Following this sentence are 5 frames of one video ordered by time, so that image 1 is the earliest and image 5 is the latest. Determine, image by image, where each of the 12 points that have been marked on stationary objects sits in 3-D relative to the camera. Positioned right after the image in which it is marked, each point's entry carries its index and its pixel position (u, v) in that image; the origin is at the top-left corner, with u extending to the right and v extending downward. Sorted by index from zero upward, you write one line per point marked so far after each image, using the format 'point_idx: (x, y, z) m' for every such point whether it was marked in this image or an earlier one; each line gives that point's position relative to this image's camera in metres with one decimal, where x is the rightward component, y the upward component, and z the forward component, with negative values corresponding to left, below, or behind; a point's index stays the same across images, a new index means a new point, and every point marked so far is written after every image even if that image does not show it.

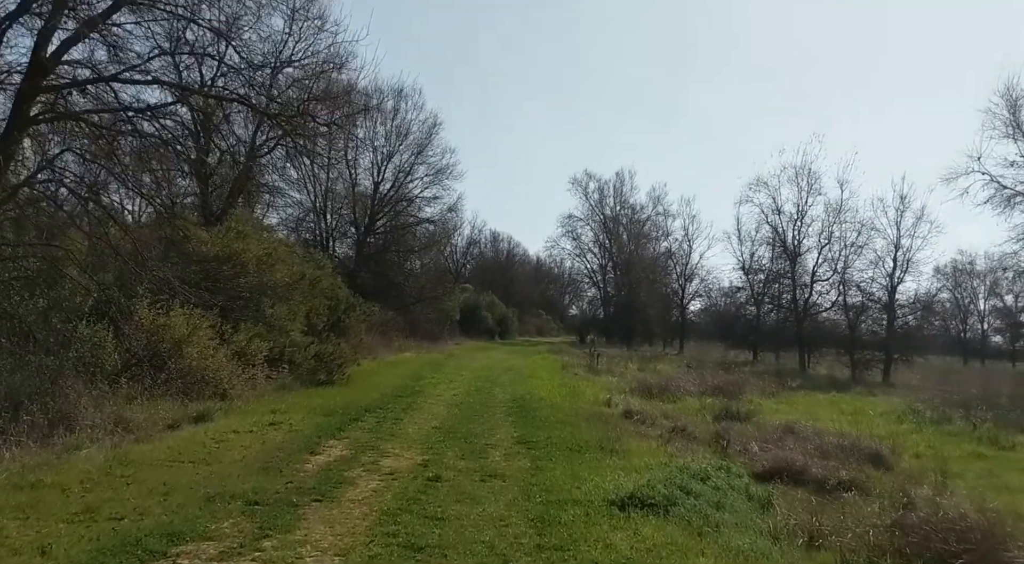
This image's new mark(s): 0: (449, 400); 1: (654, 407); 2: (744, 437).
0: (-1.4, -2.7, +18.7) m
1: (+3.4, -3.0, +19.9) m
2: (+4.2, -2.8, +15.2) m
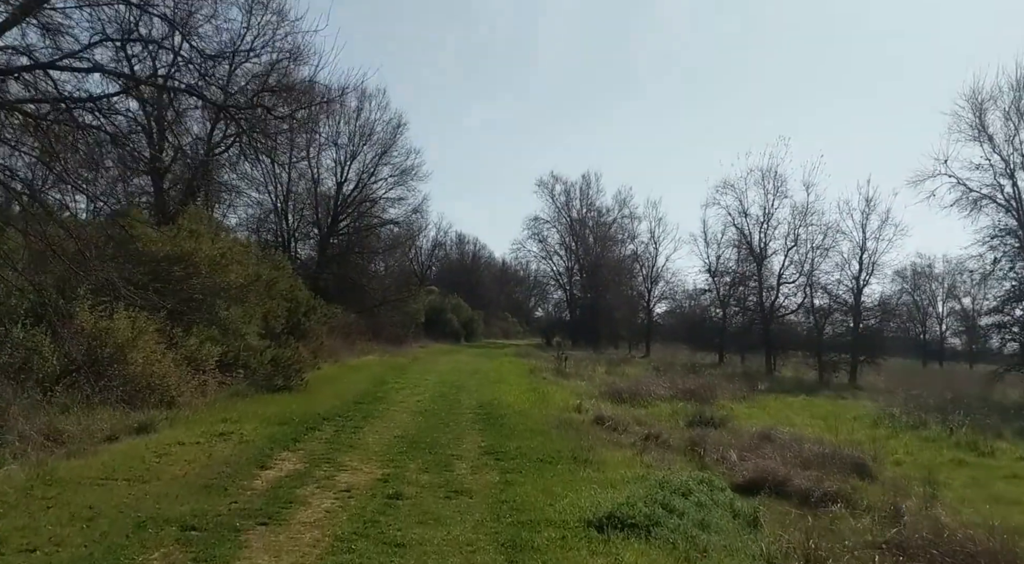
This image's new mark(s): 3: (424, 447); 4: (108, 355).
0: (-2.1, -2.7, +17.8) m
1: (+2.6, -3.0, +19.3) m
2: (+3.7, -2.9, +14.6) m
3: (-1.3, -2.5, +12.6) m
4: (-6.7, -1.2, +13.8) m
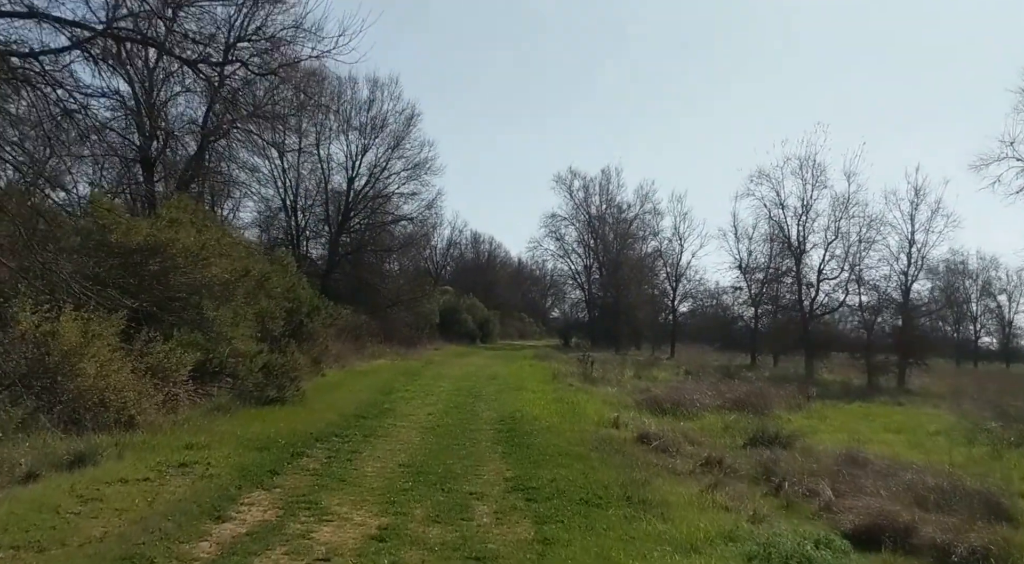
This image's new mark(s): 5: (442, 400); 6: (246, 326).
0: (-1.6, -2.6, +15.2) m
1: (+3.2, -2.9, +16.6) m
2: (+4.1, -2.7, +11.9) m
3: (-0.9, -2.4, +10.0) m
4: (-6.3, -1.1, +11.3) m
5: (-1.6, -2.8, +19.2) m
6: (-5.6, -0.9, +17.7) m
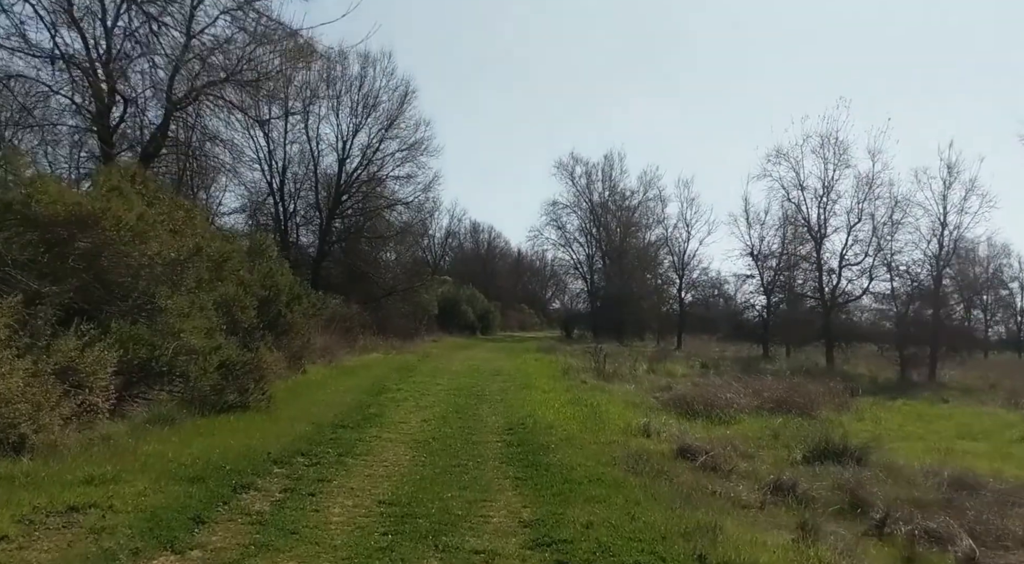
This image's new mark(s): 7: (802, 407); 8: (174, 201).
0: (-1.4, -2.3, +12.5) m
1: (+3.3, -2.6, +13.8) m
2: (+4.3, -2.4, +9.1) m
3: (-0.8, -2.1, +7.2) m
4: (-6.1, -0.9, +8.5) m
5: (-1.5, -2.4, +16.5) m
6: (-5.5, -0.6, +14.8) m
7: (+6.2, -2.7, +18.0) m
8: (-6.5, +1.6, +15.9) m
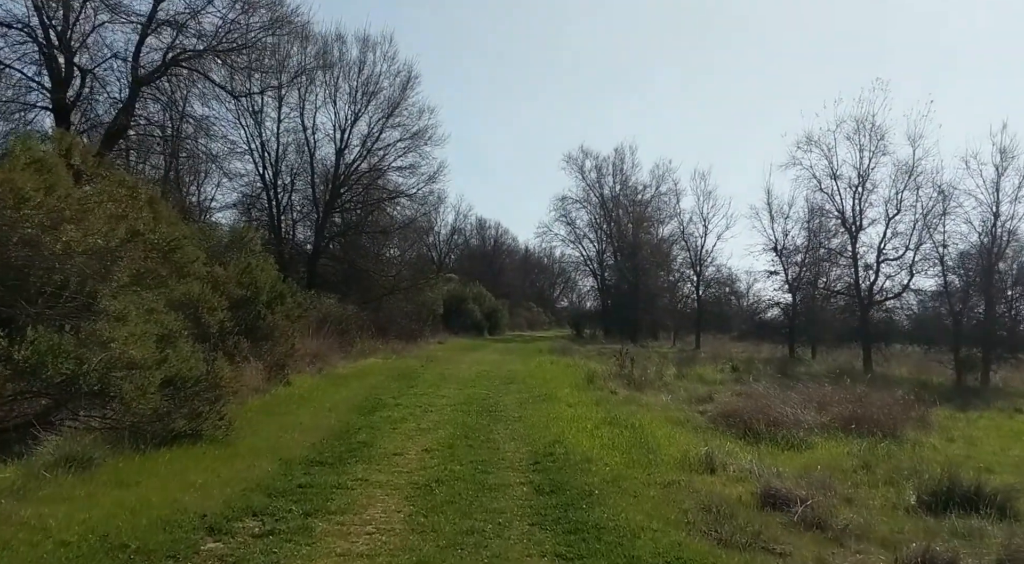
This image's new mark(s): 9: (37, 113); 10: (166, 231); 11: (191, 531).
0: (-1.1, -2.2, +9.5) m
1: (+3.7, -2.5, +10.8) m
2: (+4.6, -2.3, +6.1) m
3: (-0.5, -2.1, +4.2) m
4: (-5.8, -0.8, +5.6) m
5: (-1.1, -2.3, +13.5) m
6: (-5.1, -0.6, +11.9) m
7: (+6.6, -2.6, +15.0) m
8: (-6.1, +1.6, +13.0) m
9: (-10.1, +3.6, +17.3) m
10: (-5.5, +0.8, +13.3) m
11: (-2.6, -2.0, +6.7) m
